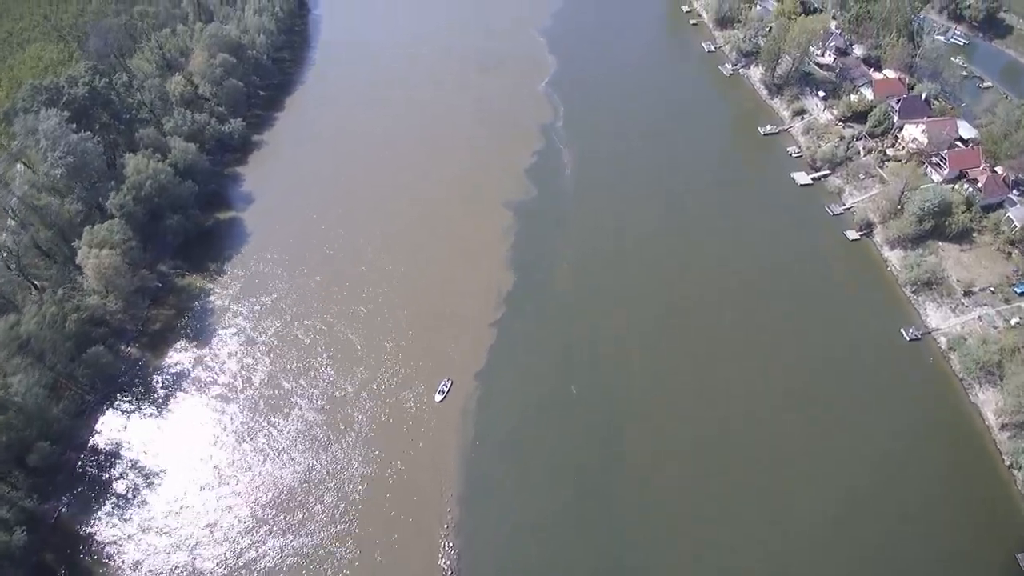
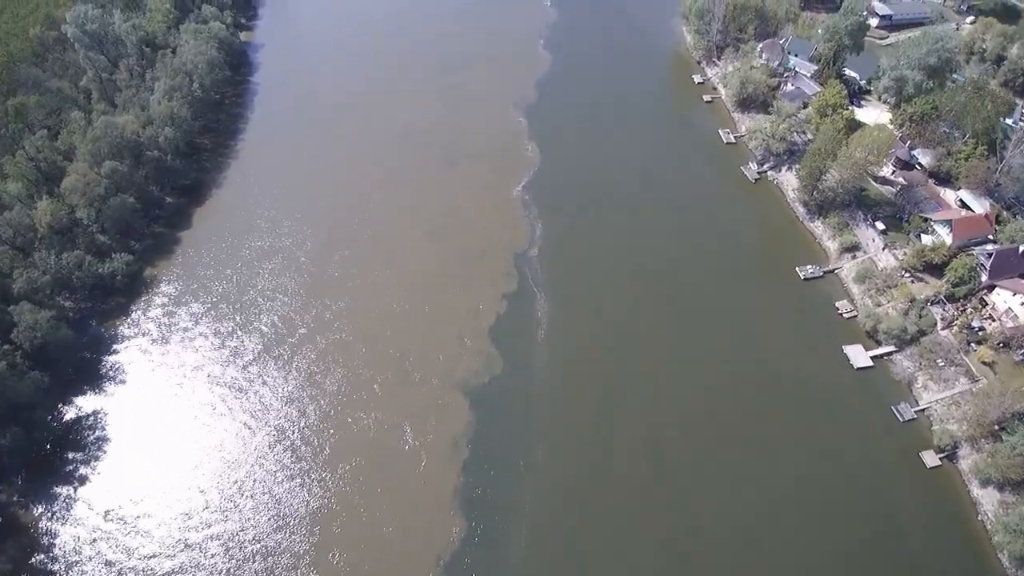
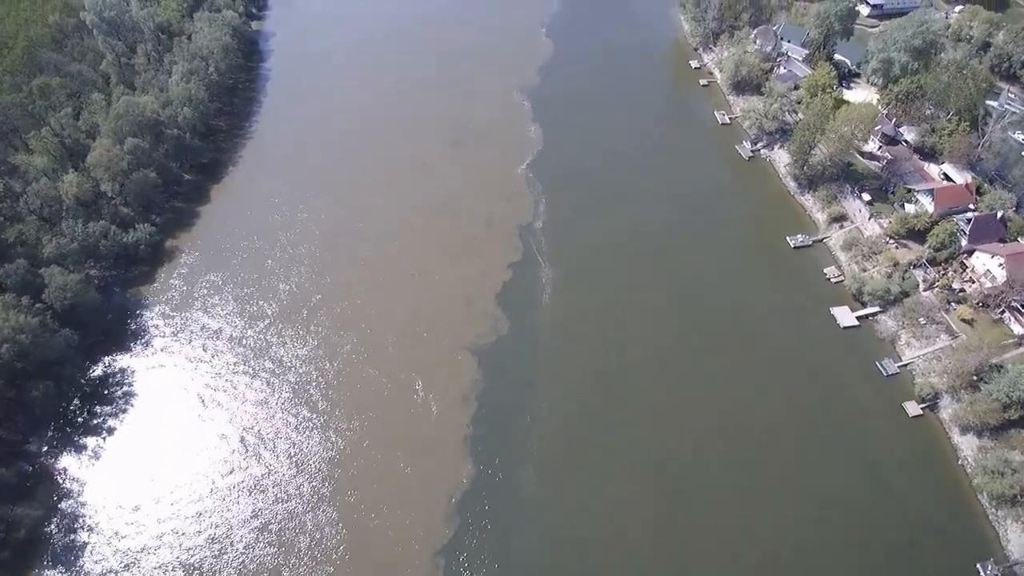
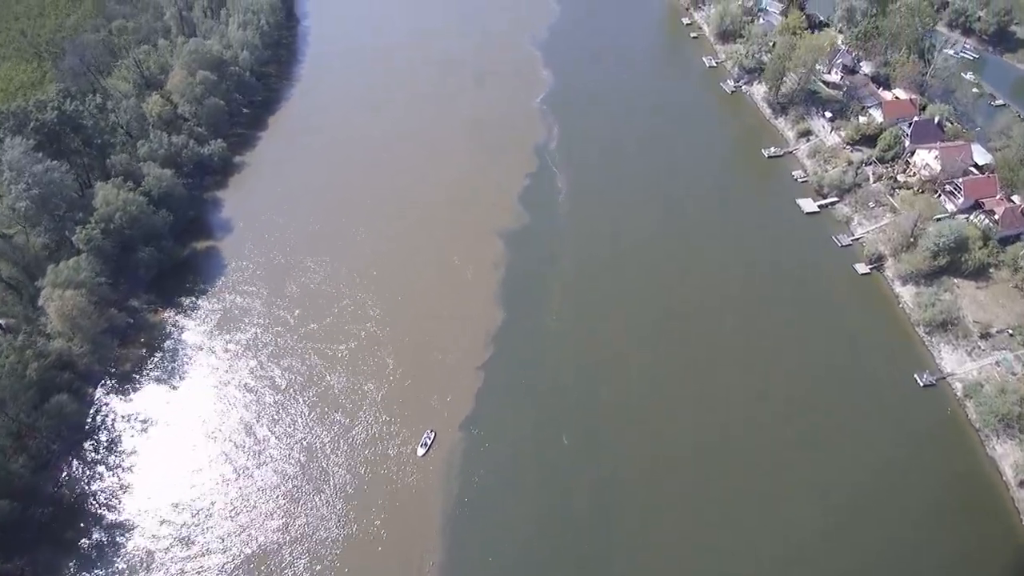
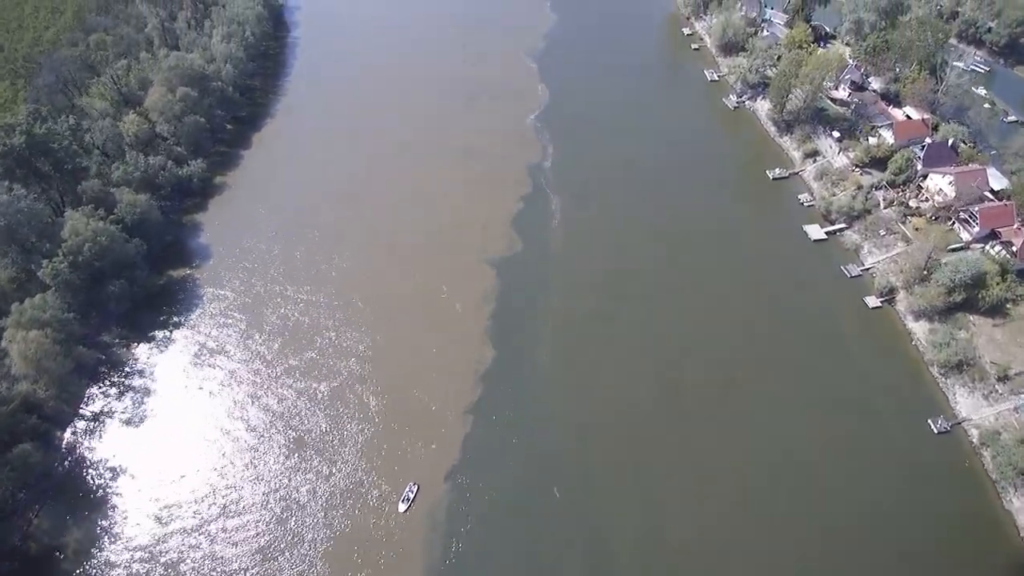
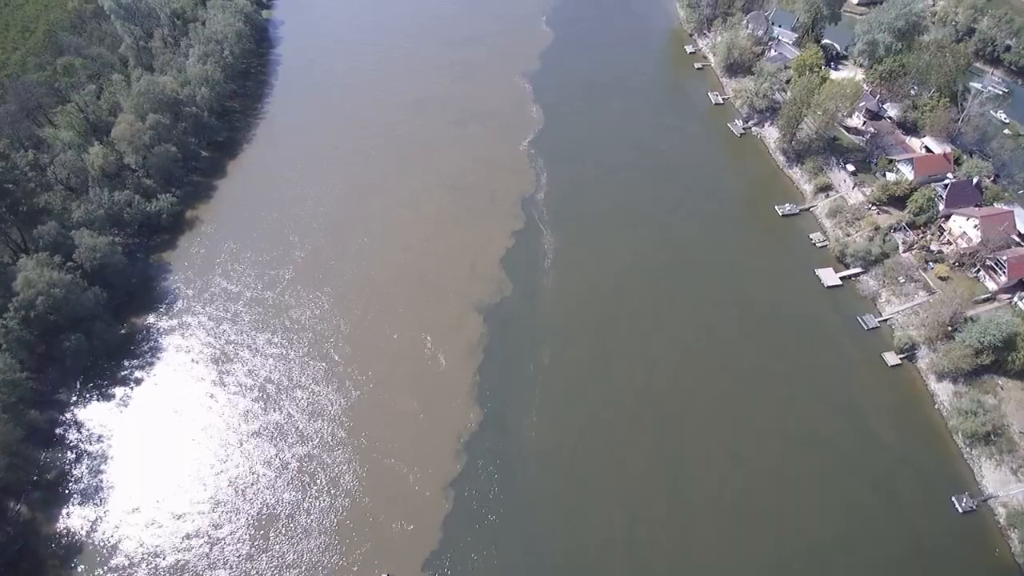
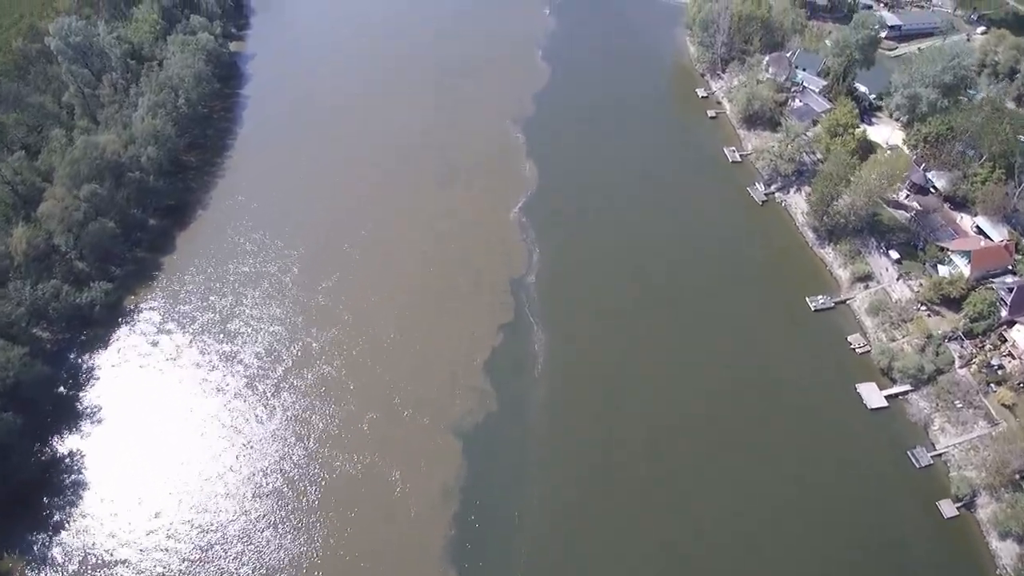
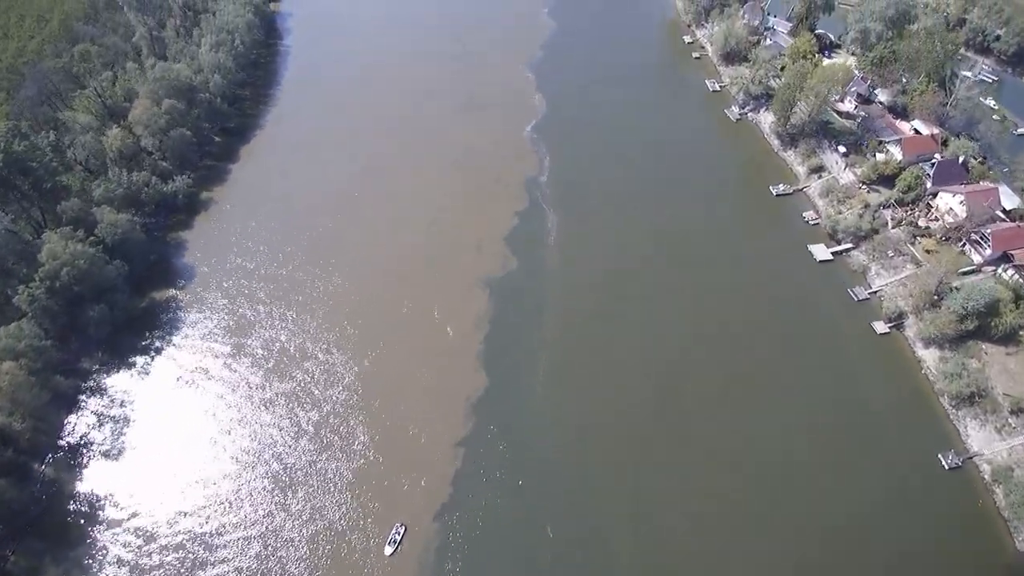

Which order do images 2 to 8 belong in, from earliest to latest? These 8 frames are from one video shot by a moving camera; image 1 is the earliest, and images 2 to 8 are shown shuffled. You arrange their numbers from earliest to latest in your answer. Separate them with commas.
4, 5, 8, 6, 3, 2, 7
